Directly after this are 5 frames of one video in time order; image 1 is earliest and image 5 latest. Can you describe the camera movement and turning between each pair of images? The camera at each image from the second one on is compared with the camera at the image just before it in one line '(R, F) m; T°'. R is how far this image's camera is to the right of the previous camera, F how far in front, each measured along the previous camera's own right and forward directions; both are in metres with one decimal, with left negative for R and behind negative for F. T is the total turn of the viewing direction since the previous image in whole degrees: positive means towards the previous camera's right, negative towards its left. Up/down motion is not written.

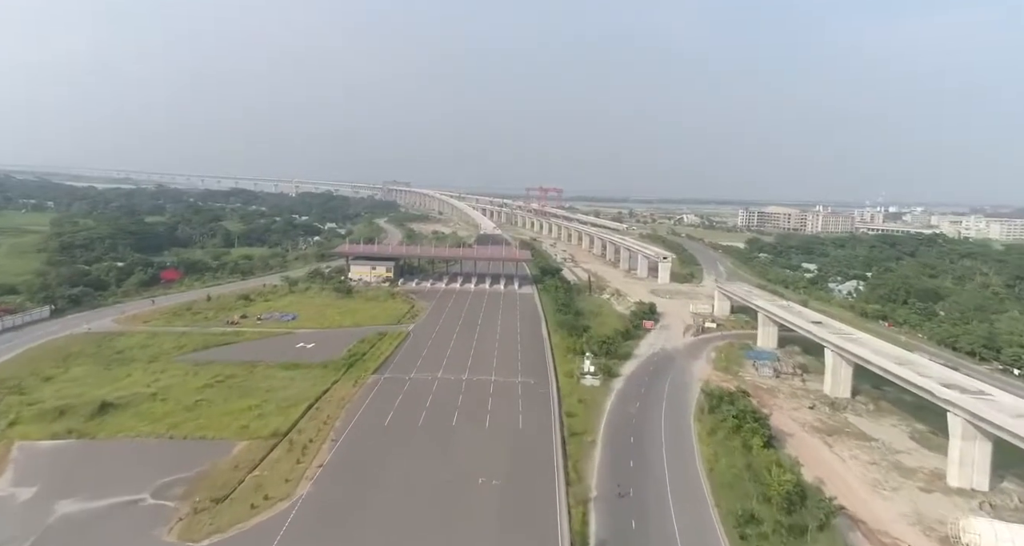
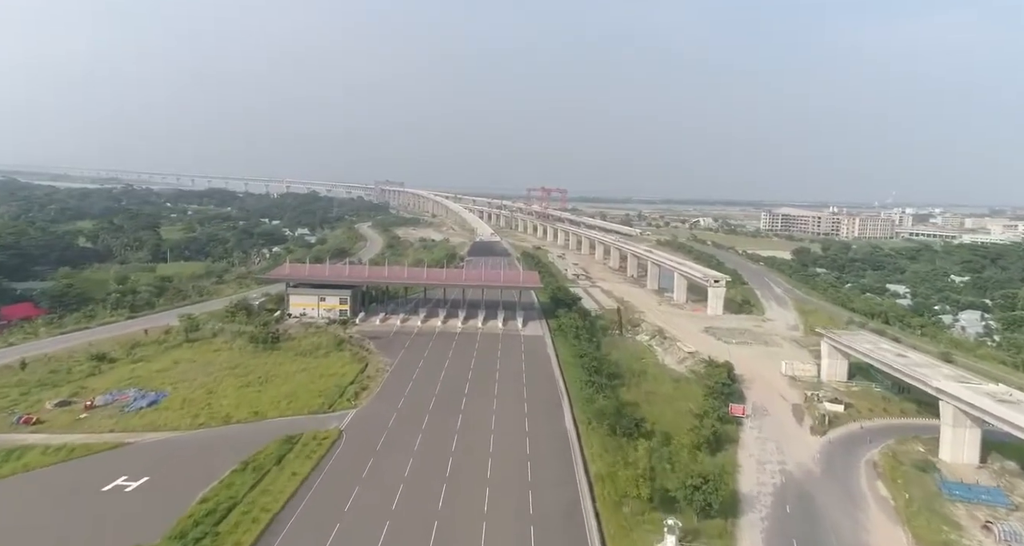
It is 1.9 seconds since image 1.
(-0.1, +14.7) m; 0°
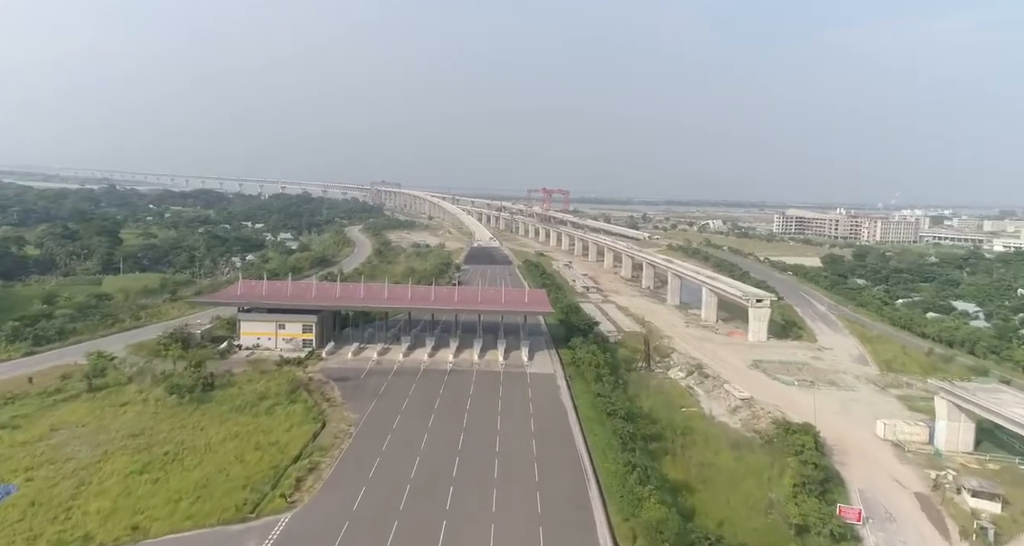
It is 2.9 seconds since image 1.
(-0.2, +7.4) m; 0°
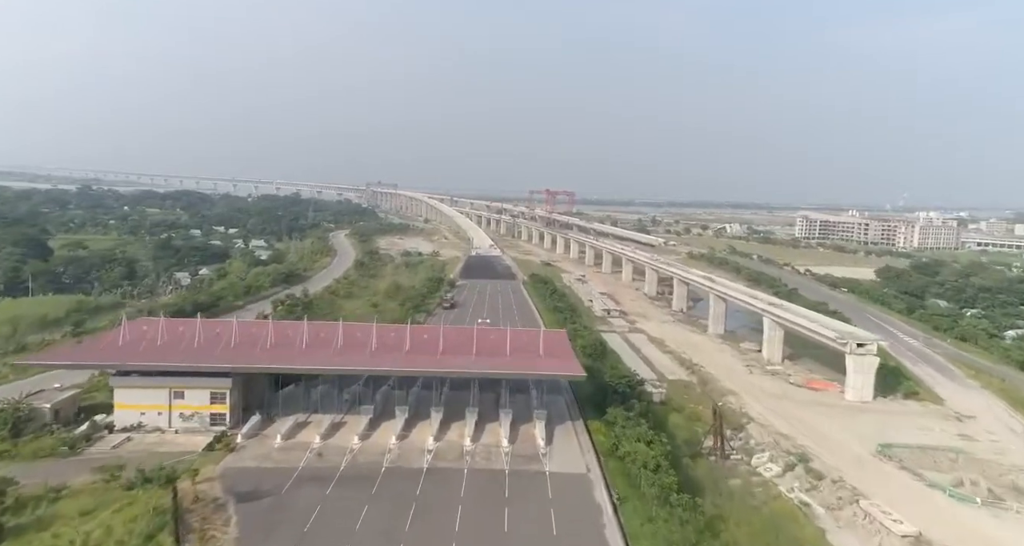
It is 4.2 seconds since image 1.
(-0.3, +10.3) m; 0°
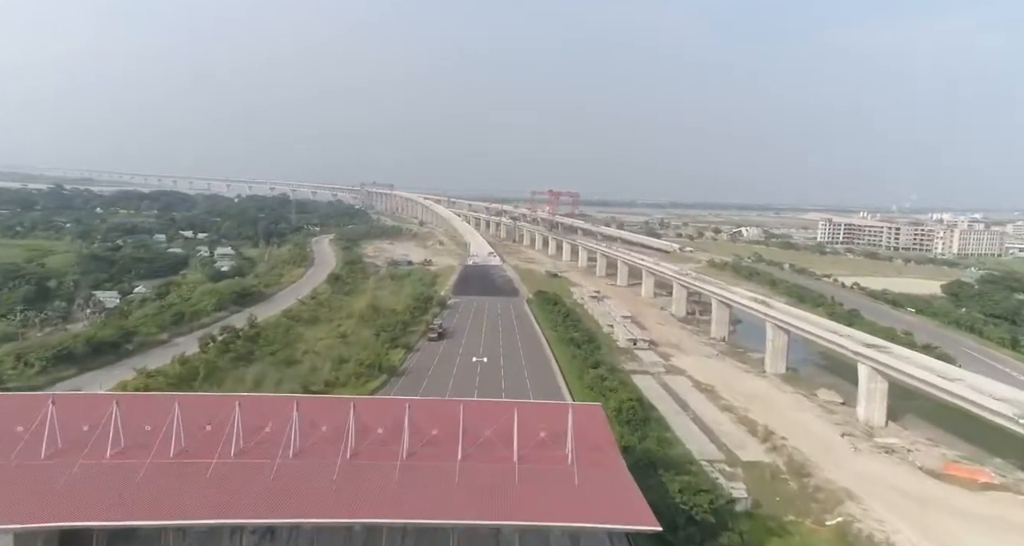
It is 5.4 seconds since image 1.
(-0.2, +9.5) m; 0°
